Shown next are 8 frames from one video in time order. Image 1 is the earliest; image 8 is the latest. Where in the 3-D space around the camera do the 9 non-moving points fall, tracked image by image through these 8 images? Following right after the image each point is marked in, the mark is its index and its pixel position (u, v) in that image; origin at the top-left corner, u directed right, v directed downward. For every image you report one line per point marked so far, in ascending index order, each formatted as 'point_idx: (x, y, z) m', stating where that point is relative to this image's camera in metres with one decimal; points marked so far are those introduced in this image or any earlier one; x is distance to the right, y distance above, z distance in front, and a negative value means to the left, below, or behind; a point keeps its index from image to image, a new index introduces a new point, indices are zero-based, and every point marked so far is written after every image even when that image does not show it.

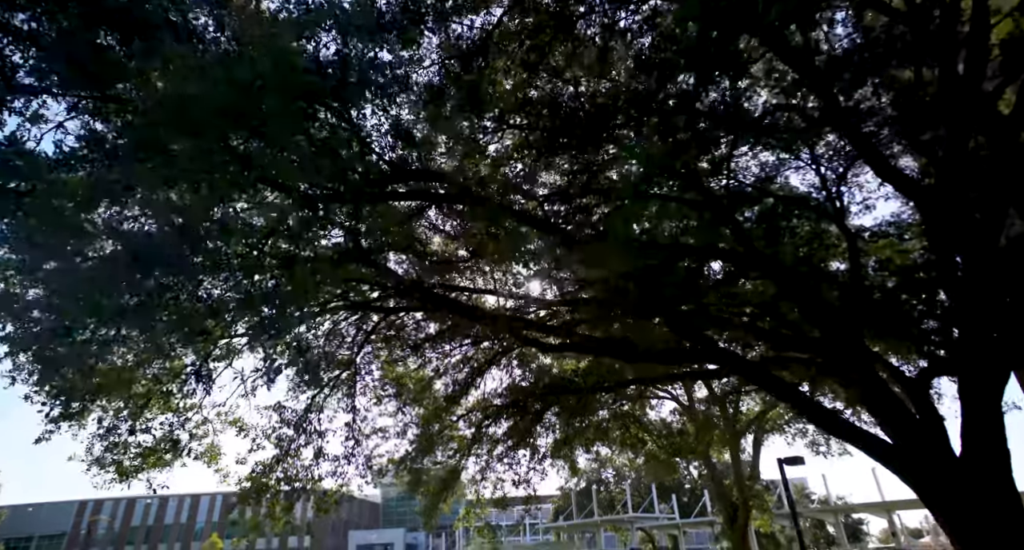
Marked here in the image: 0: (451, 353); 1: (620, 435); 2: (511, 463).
0: (-1.2, -1.6, +11.3) m
1: (+3.6, -5.5, +19.3) m
2: (0.0, -4.8, +14.5) m
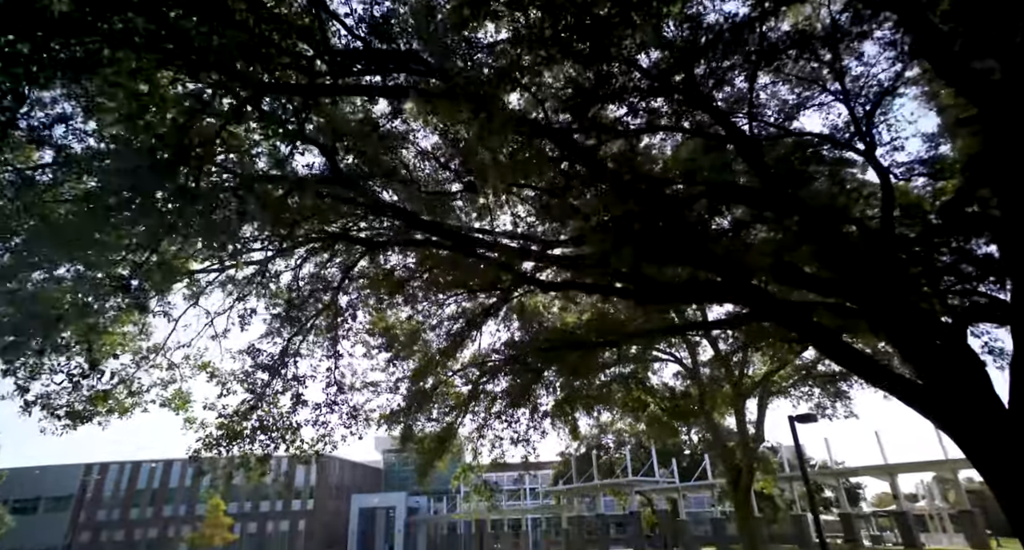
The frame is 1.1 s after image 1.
0: (-1.3, -0.5, +10.6) m
1: (+3.5, -4.0, +18.7) m
2: (-0.1, -3.6, +13.9) m
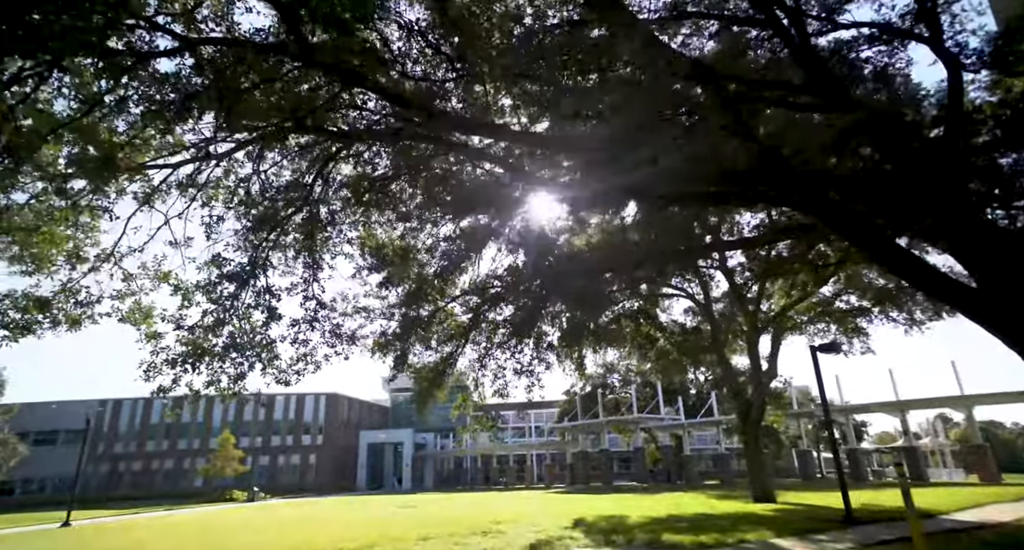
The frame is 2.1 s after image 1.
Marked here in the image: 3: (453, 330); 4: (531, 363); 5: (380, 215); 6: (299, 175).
0: (-1.2, +0.9, +9.7) m
1: (+3.7, -1.7, +18.0) m
2: (0.0, -1.8, +13.2) m
3: (-1.3, -1.2, +12.4) m
4: (+0.5, -2.1, +13.7) m
5: (-2.1, +1.0, +9.0) m
6: (-2.8, +1.4, +7.5) m
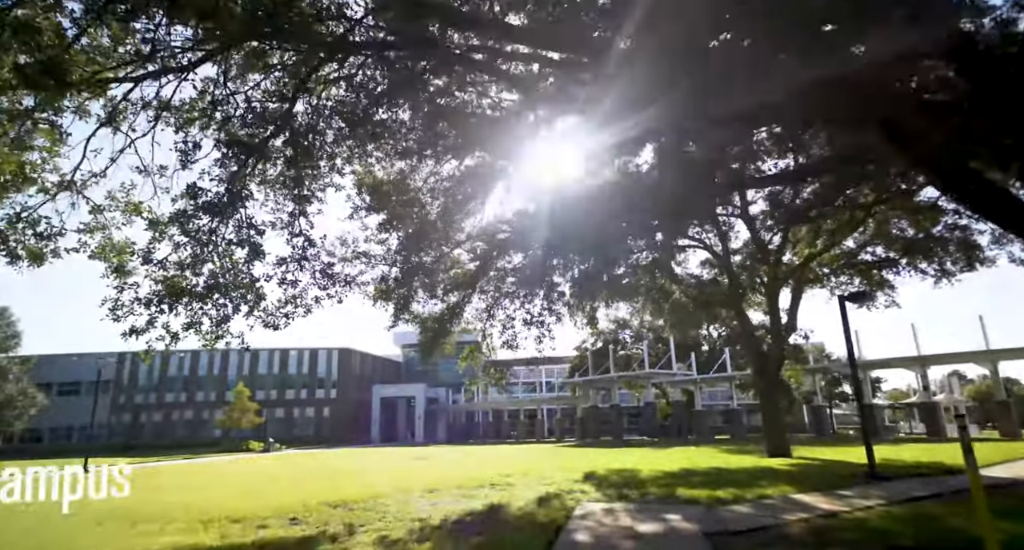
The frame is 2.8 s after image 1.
0: (-1.1, +1.9, +9.0) m
1: (+4.0, -0.2, +17.4) m
2: (+0.2, -0.6, +12.7) m
3: (-1.1, 0.0, +11.8) m
4: (+0.7, -0.9, +13.2) m
5: (-2.0, +1.8, +8.3) m
6: (-2.7, +2.1, +6.8) m
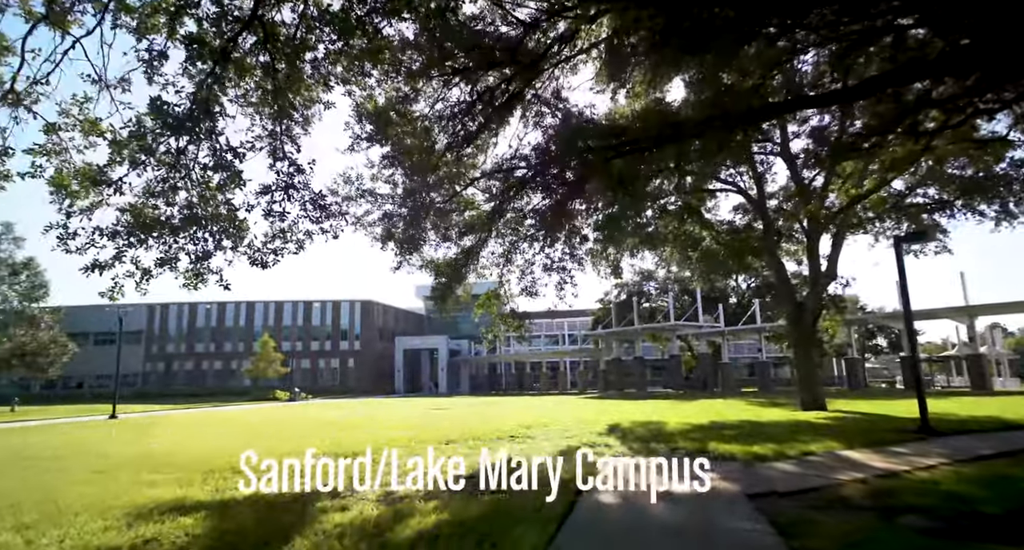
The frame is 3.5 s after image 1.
0: (-0.9, +2.8, +8.0) m
1: (+4.6, +1.4, +16.4) m
2: (+0.6, +0.6, +11.9) m
3: (-0.7, +1.1, +11.0) m
4: (+1.1, +0.3, +12.4) m
5: (-1.8, +2.7, +7.4) m
6: (-2.6, +2.8, +5.9) m
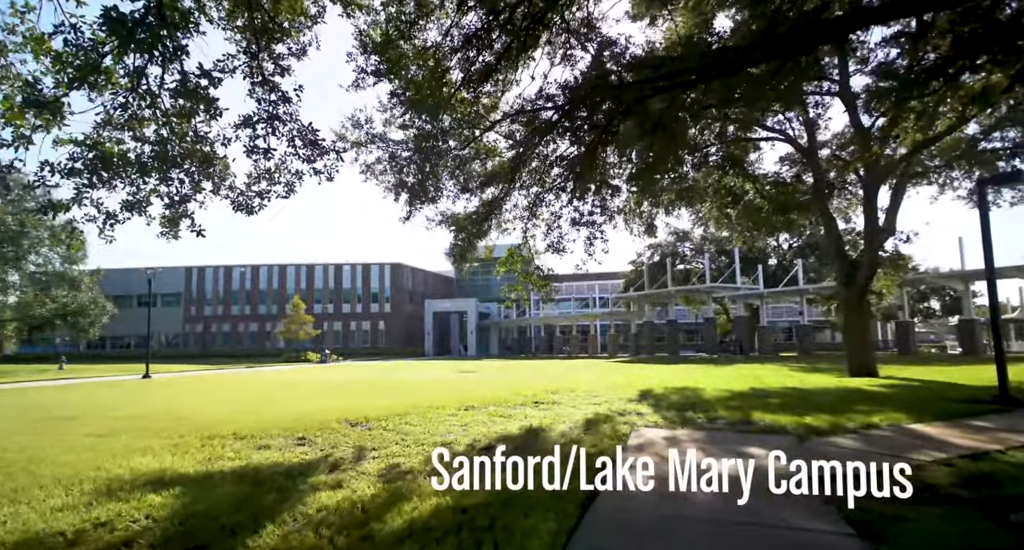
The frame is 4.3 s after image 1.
0: (-0.6, +3.4, +7.1) m
1: (+5.3, +2.5, +15.2) m
2: (+1.1, +1.5, +10.9) m
3: (-0.3, +1.9, +10.2) m
4: (+1.6, +1.2, +11.4) m
5: (-1.5, +3.3, +6.5) m
6: (-2.4, +3.3, +5.0) m
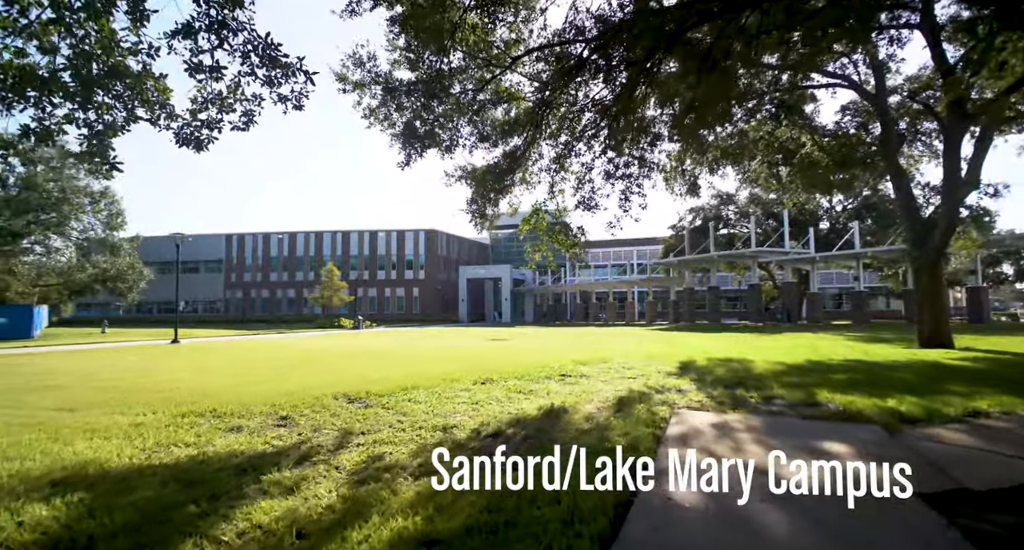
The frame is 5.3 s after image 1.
0: (-0.4, +3.9, +5.8) m
1: (+6.0, +3.5, +13.6) m
2: (+1.5, +2.2, +9.7) m
3: (+0.1, +2.6, +9.0) m
4: (+2.1, +2.0, +10.1) m
5: (-1.4, +3.7, +5.3) m
6: (-2.4, +3.7, +3.9) m
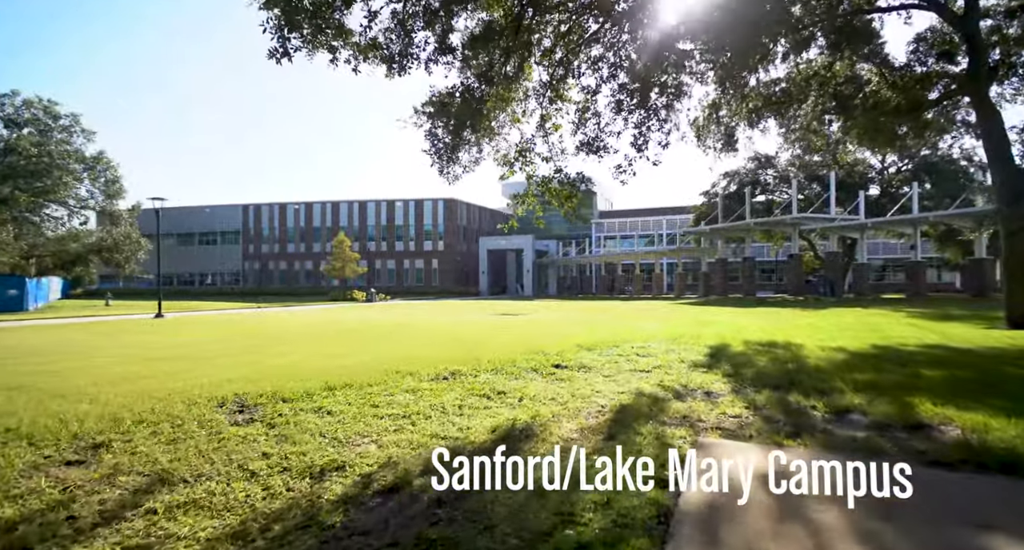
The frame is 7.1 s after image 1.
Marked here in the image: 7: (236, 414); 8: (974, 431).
0: (-0.8, +4.2, +3.6) m
1: (+5.9, +4.2, +11.0) m
2: (+1.3, +2.7, +7.4) m
3: (-0.2, +3.0, +6.8) m
4: (+1.9, +2.5, +7.9) m
5: (-1.8, +4.0, +3.2) m
6: (-2.9, +3.9, +1.8) m
7: (-2.1, -1.1, +4.4) m
8: (+3.0, -1.0, +3.8) m
